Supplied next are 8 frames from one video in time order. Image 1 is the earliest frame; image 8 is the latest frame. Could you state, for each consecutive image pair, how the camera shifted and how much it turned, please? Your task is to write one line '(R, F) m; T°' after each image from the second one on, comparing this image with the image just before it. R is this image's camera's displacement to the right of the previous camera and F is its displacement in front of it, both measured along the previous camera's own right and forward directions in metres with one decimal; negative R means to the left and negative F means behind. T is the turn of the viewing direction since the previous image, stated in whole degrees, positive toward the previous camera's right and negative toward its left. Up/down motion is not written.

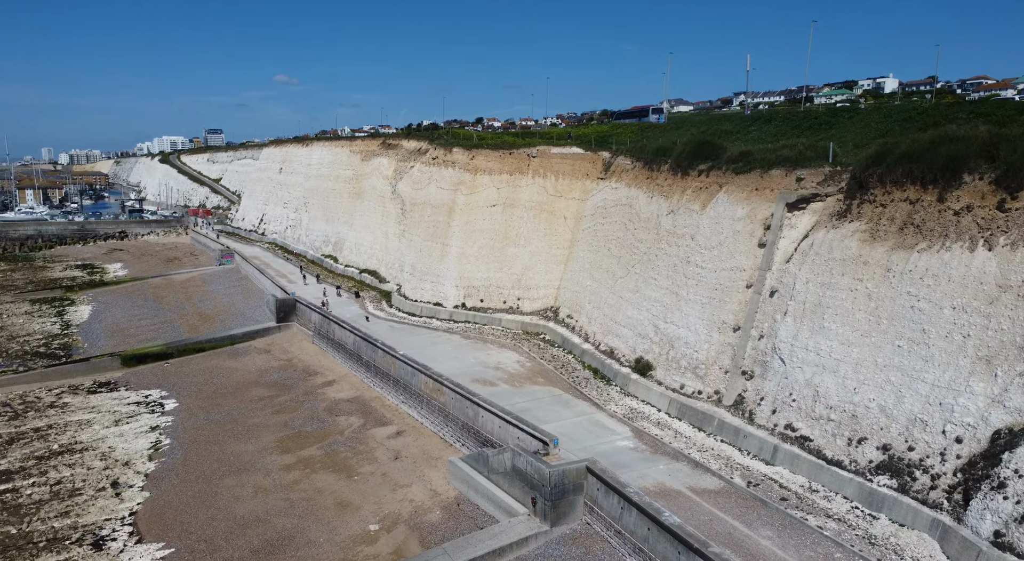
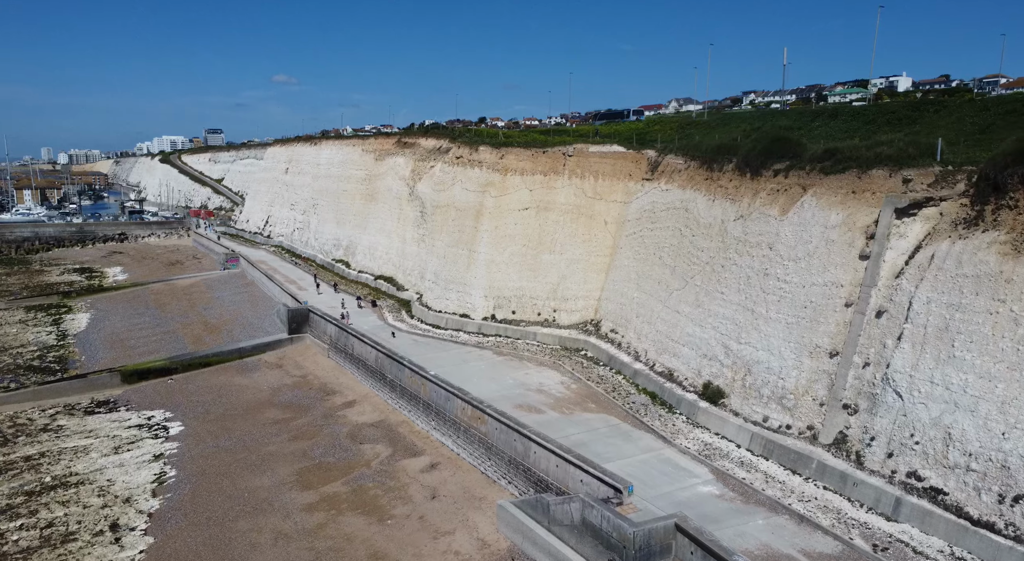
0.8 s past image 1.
(-1.2, +1.8) m; 0°
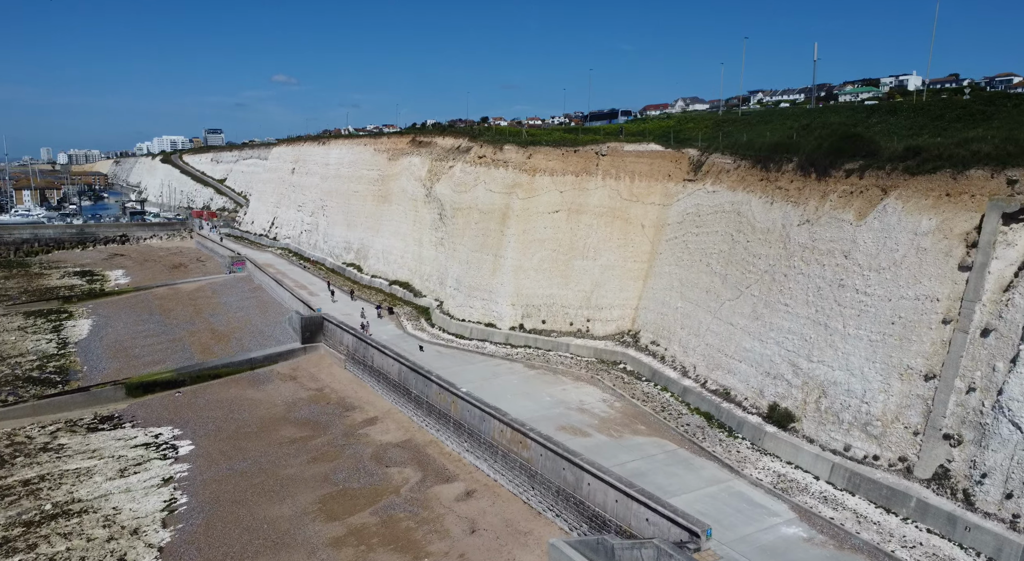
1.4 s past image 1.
(-1.0, +1.2) m; 0°
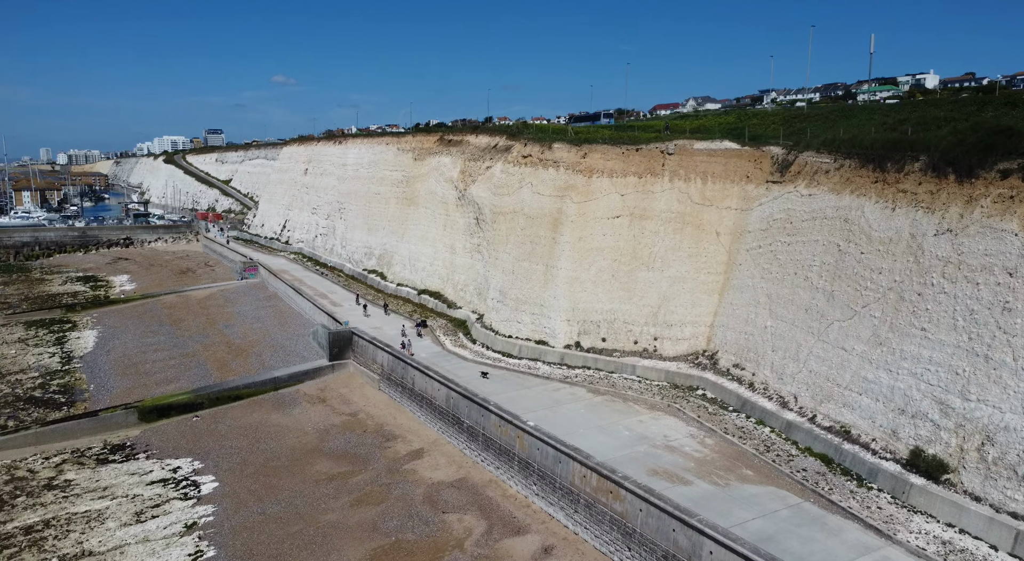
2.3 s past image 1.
(-1.7, +1.9) m; 0°
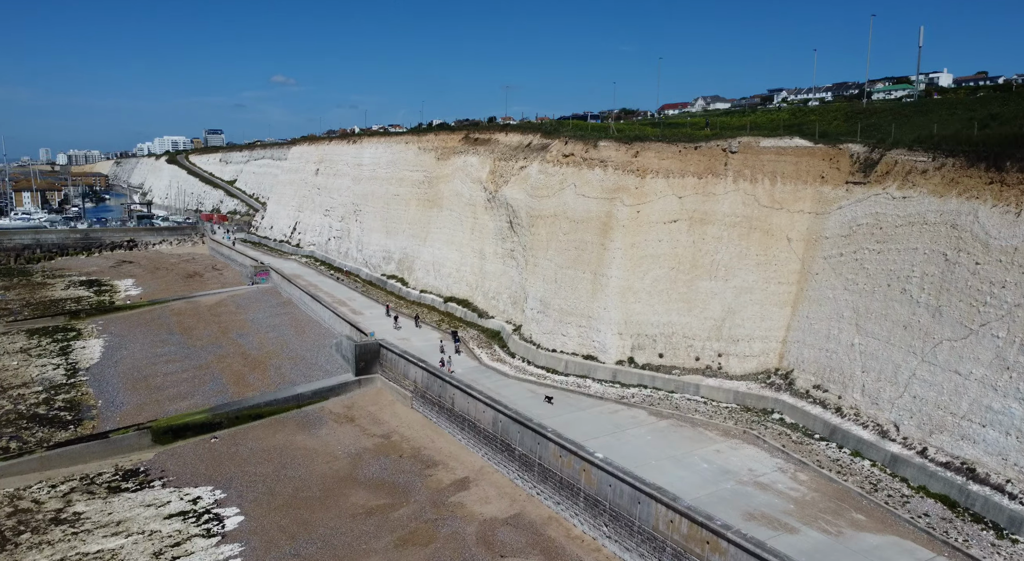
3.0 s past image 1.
(-1.3, +1.4) m; 0°
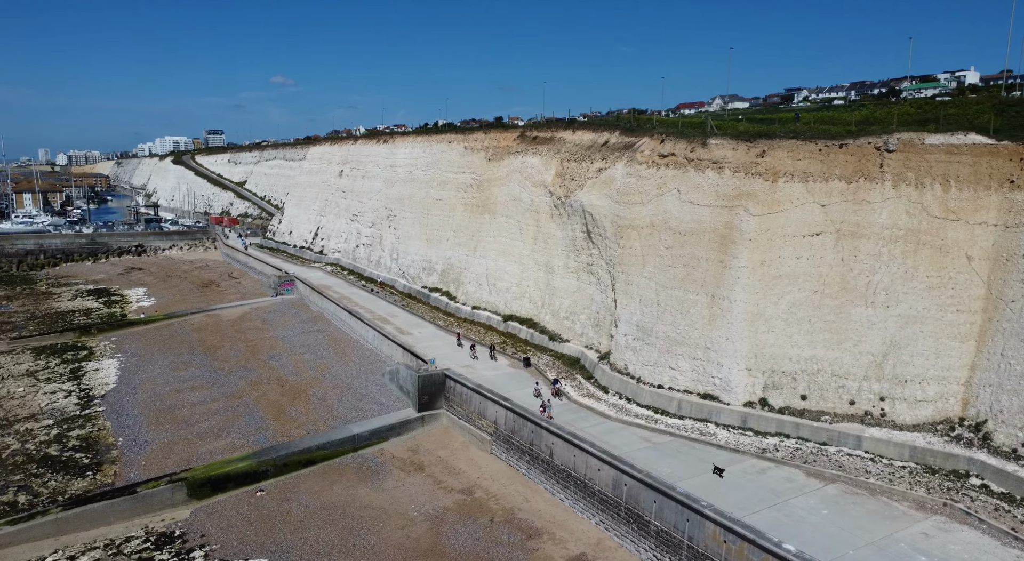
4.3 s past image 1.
(-2.5, +2.7) m; 0°
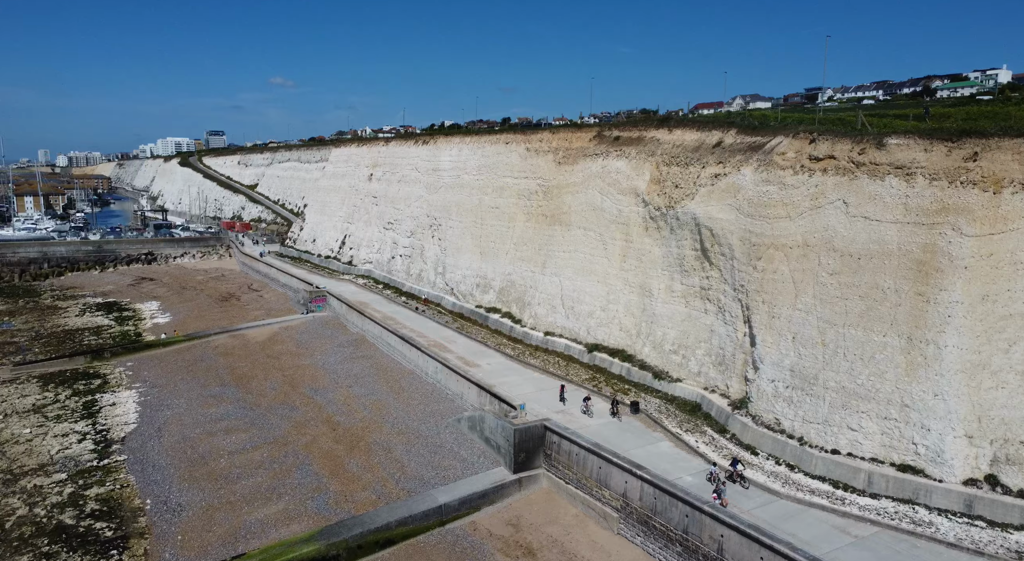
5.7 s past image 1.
(-2.7, +3.0) m; 0°
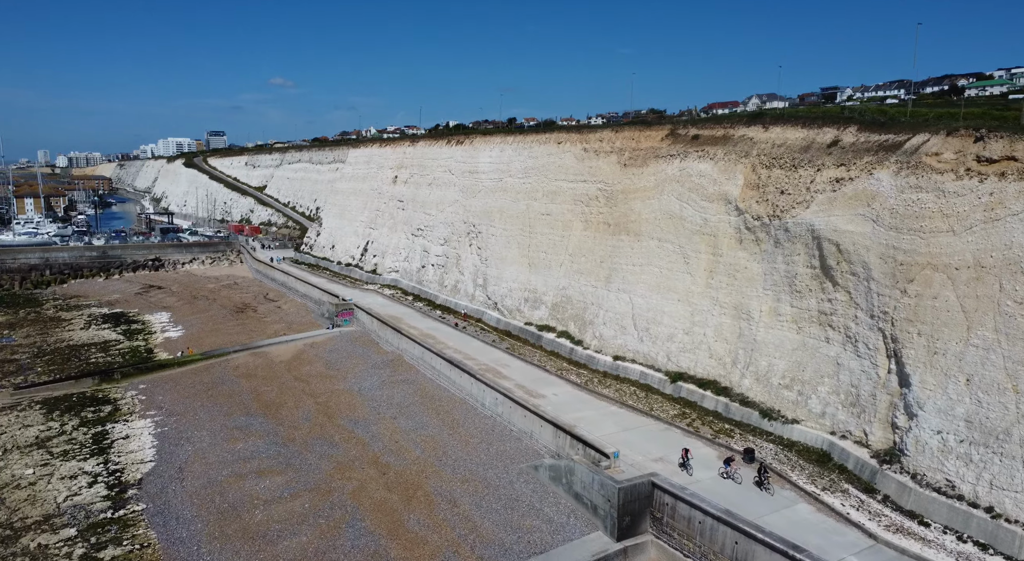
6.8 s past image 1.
(-2.0, +2.3) m; 0°
